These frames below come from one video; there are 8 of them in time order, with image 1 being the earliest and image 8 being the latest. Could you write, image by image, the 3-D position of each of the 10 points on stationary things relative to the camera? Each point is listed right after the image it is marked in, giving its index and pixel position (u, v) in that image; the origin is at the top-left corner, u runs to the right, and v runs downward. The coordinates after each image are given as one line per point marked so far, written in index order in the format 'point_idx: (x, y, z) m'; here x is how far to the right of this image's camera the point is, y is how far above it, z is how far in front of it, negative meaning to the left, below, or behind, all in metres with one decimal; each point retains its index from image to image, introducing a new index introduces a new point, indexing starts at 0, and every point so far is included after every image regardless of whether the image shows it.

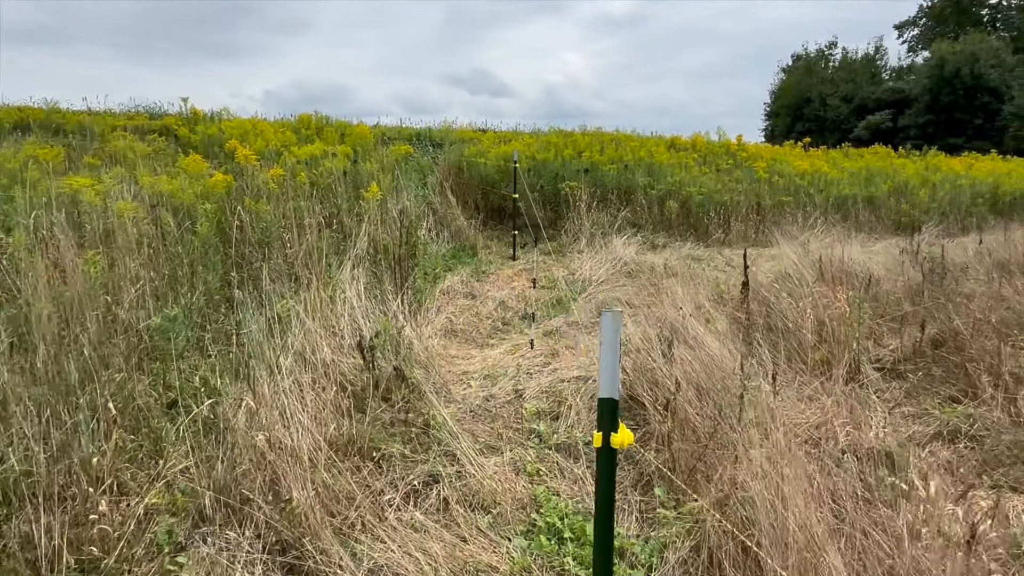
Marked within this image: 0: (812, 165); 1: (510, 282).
0: (+5.1, +2.1, +11.1) m
1: (0.0, 0.0, +6.0) m
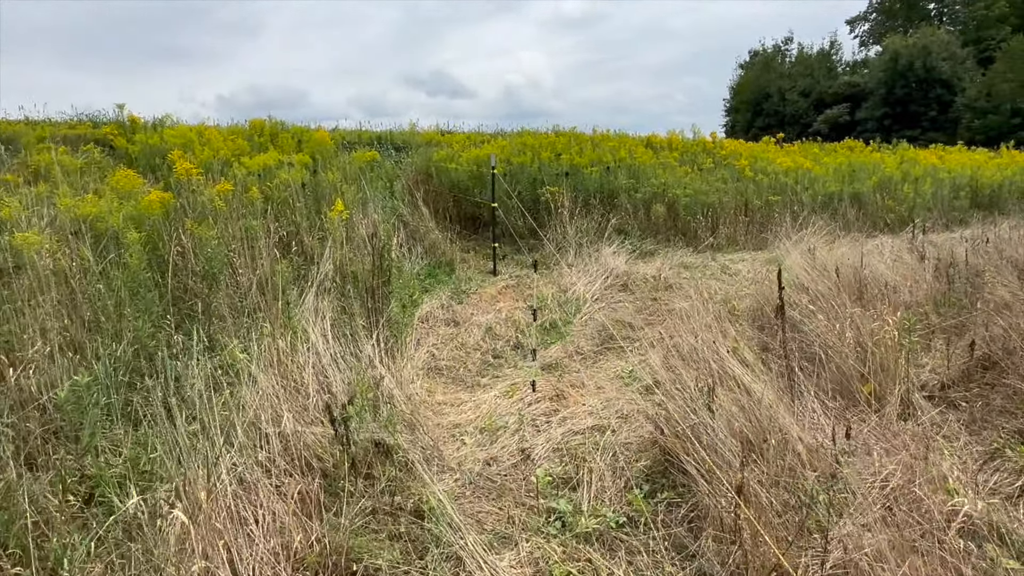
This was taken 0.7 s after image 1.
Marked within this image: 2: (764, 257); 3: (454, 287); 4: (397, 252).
0: (+4.7, +2.1, +10.7) m
1: (-0.1, -0.1, +5.4) m
2: (+2.9, +0.3, +7.5) m
3: (-0.5, 0.0, +5.6) m
4: (-1.0, +0.3, +5.6) m
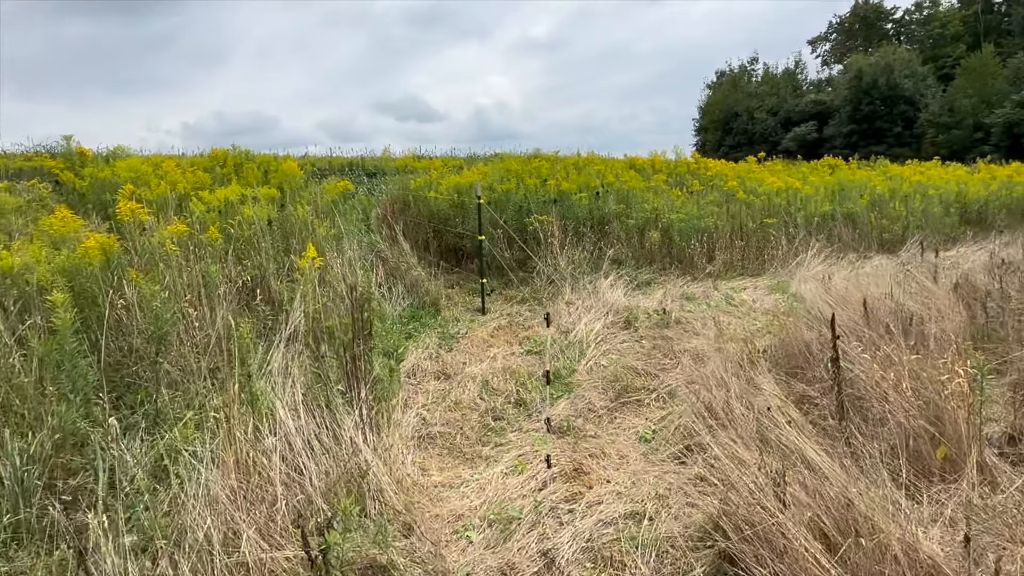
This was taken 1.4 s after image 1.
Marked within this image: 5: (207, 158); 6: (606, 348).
0: (+4.3, +1.7, +10.4) m
1: (-0.2, -0.5, +4.8) m
2: (+2.8, 0.0, +7.1) m
3: (-0.6, -0.3, +5.1) m
4: (-1.1, 0.0, +5.1) m
5: (-3.9, +1.7, +8.3) m
6: (+0.7, -0.4, +4.7) m
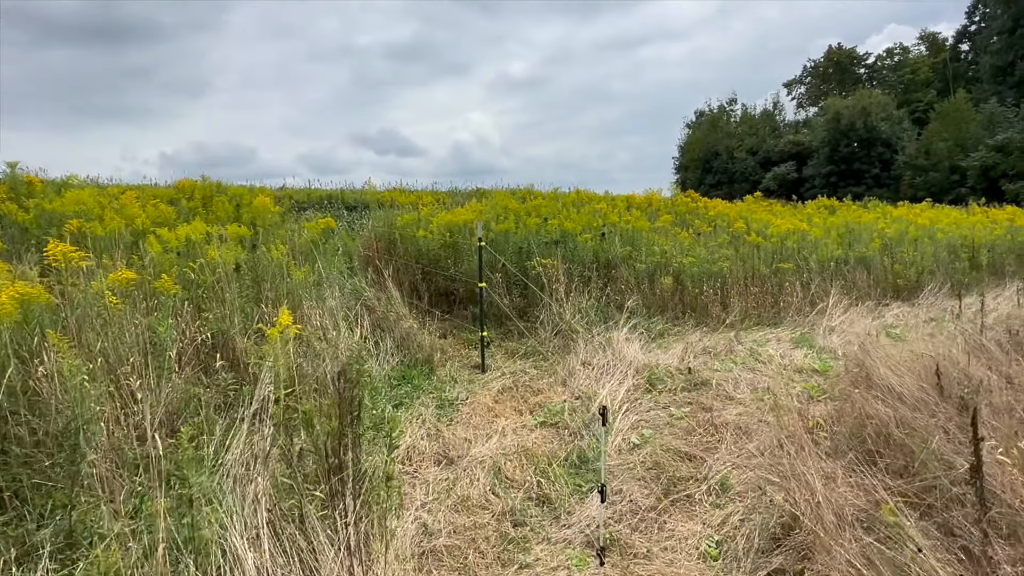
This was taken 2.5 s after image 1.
0: (+4.2, +1.0, +9.9) m
1: (-0.1, -0.8, +4.1) m
2: (+2.8, -0.5, +6.4) m
3: (-0.5, -0.7, +4.3) m
4: (-1.0, -0.4, +4.3) m
5: (-4.0, +1.2, +7.5) m
6: (+0.8, -0.8, +4.0) m
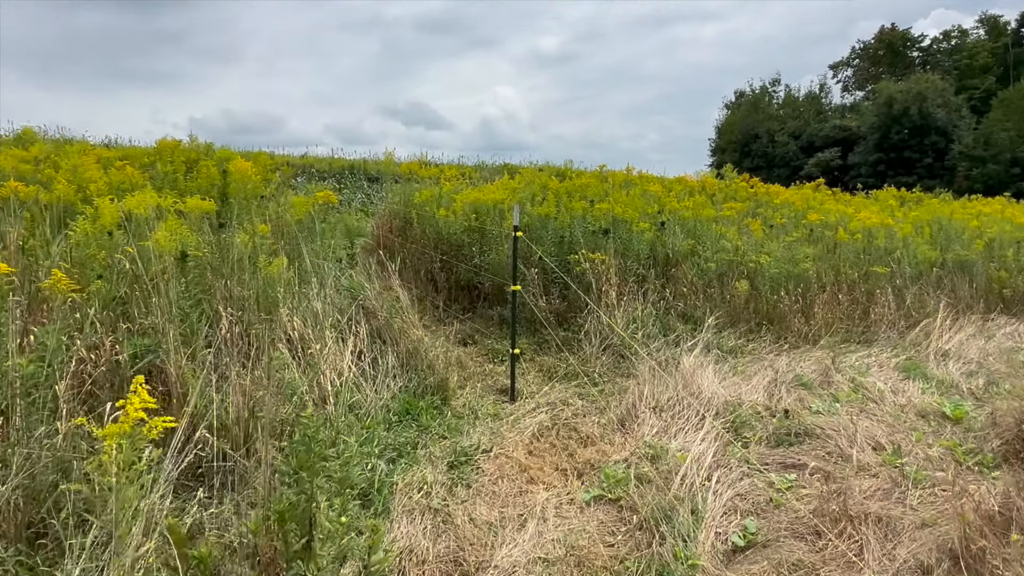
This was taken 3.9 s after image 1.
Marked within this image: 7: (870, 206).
0: (+4.7, +1.0, +8.5) m
1: (+0.1, -0.9, +2.9) m
2: (+3.0, -0.6, +5.2) m
3: (-0.3, -0.8, +3.2) m
4: (-0.8, -0.4, +3.2) m
5: (-3.6, +1.4, +6.4) m
6: (+0.9, -0.9, +2.8) m
7: (+5.1, +1.2, +9.2) m
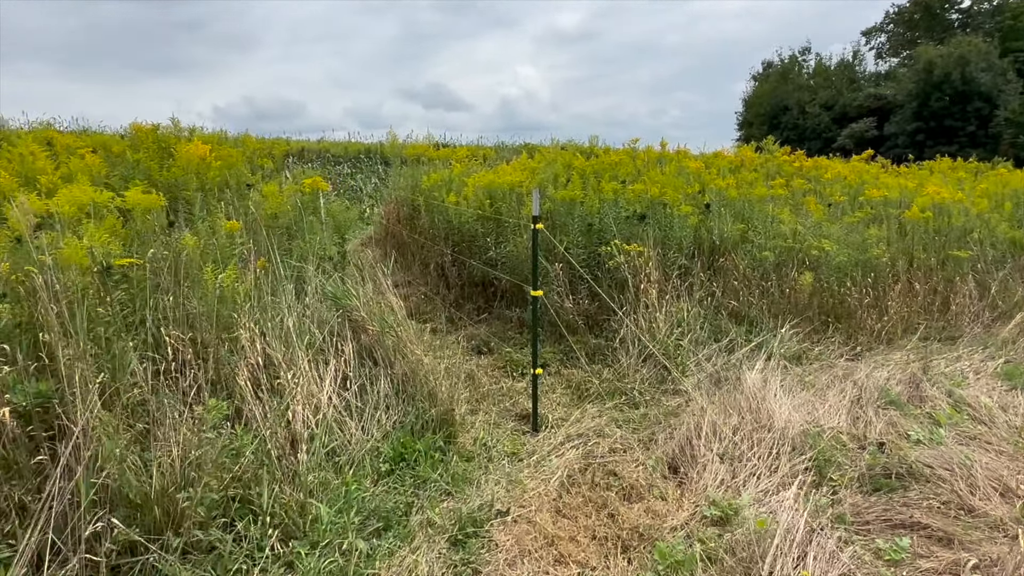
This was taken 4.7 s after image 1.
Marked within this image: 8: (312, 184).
0: (+4.9, +1.2, +7.6) m
1: (+0.1, -0.9, +2.2) m
2: (+3.2, -0.5, +4.3) m
3: (-0.2, -0.8, +2.4) m
4: (-0.7, -0.5, +2.4) m
5: (-3.4, +1.3, +5.7) m
6: (+1.0, -1.0, +2.0) m
7: (+5.3, +1.4, +8.2) m
8: (-1.5, +0.7, +4.8) m
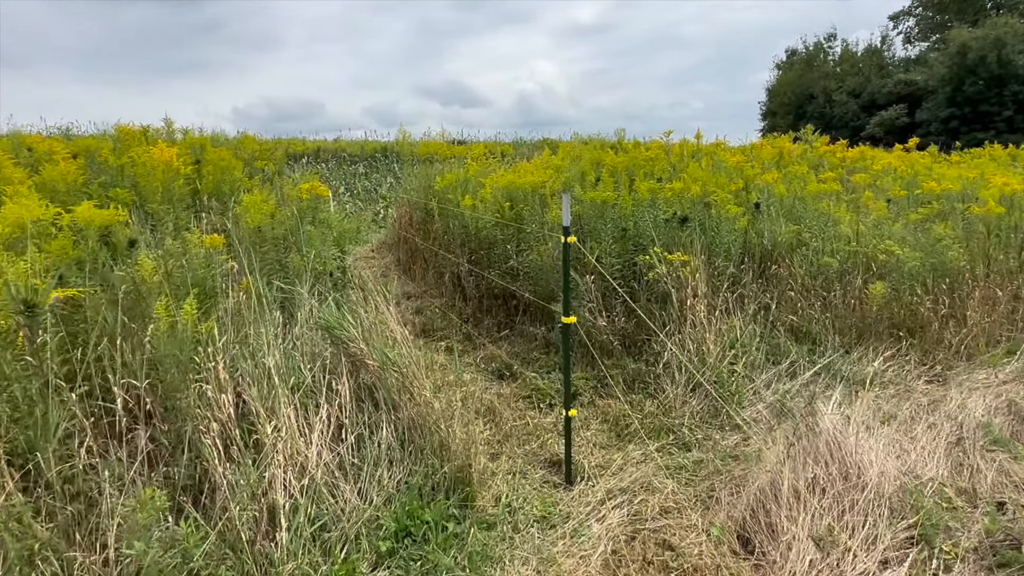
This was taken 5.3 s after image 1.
0: (+5.2, +1.2, +6.9) m
1: (+0.2, -1.1, +1.6) m
2: (+3.3, -0.6, +3.7) m
3: (-0.1, -0.9, +1.9) m
4: (-0.6, -0.6, +1.9) m
5: (-3.2, +1.2, +5.3) m
6: (+1.1, -1.1, +1.5) m
7: (+5.6, +1.4, +7.5) m
8: (-1.3, +0.6, +4.3) m
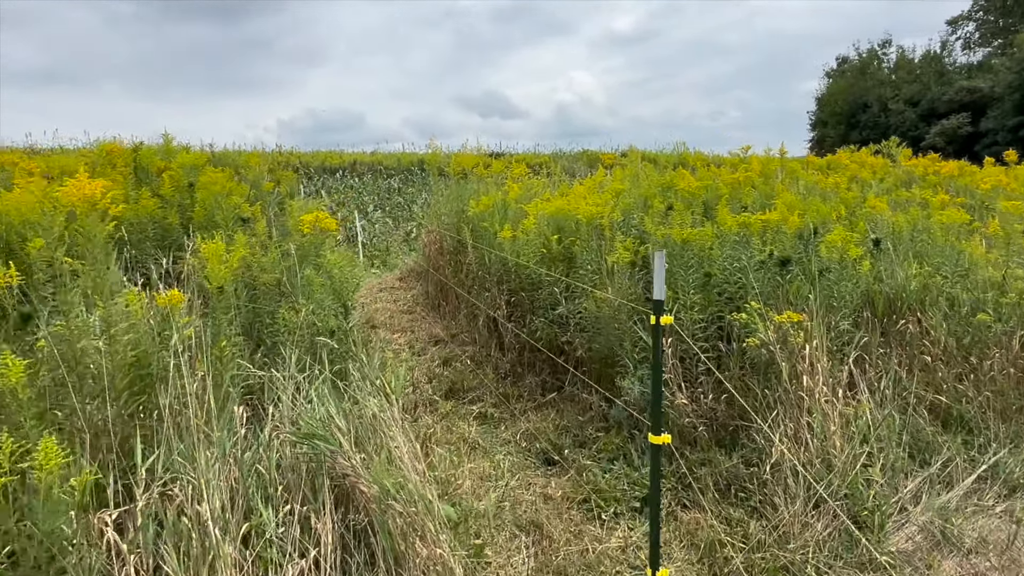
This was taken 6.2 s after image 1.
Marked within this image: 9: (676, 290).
0: (+5.6, +0.8, +5.7) m
1: (+0.3, -1.3, +0.7) m
2: (+3.5, -0.9, +2.6) m
3: (0.0, -1.2, +1.0) m
4: (-0.5, -0.9, +1.1) m
5: (-2.9, +0.9, +4.6) m
6: (+1.2, -1.3, +0.5) m
7: (+6.0, +1.0, +6.4) m
8: (-1.0, +0.3, +3.5) m
9: (+0.8, 0.0, +3.0) m
